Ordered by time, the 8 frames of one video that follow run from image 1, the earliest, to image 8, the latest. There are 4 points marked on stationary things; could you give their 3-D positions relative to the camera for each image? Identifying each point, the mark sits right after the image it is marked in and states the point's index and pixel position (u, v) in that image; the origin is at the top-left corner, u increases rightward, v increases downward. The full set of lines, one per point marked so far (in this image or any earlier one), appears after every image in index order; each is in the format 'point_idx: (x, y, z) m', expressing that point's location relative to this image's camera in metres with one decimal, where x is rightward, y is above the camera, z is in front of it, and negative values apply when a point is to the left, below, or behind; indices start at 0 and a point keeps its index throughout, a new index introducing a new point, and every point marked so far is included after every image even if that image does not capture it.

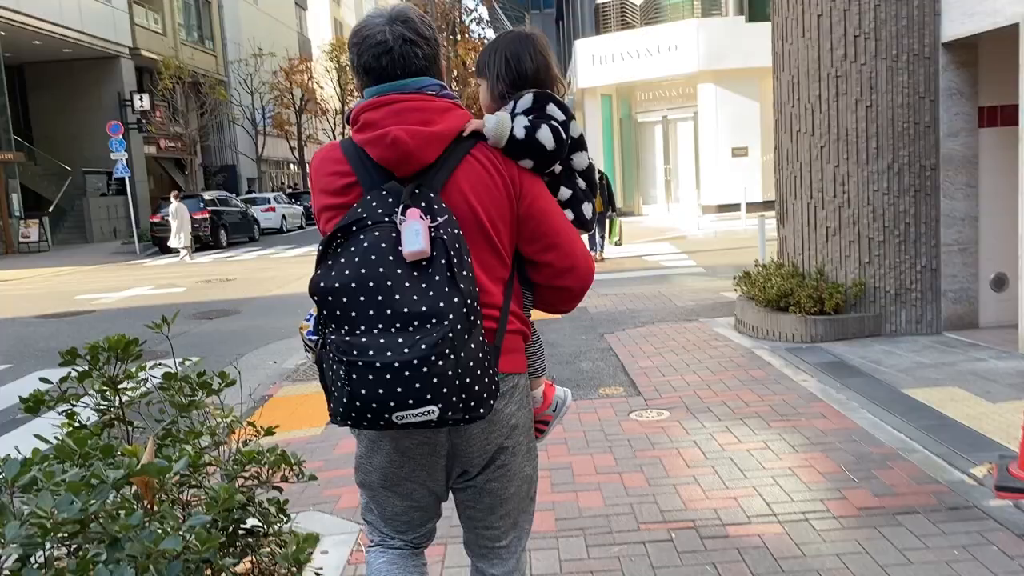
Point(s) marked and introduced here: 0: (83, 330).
0: (-5.0, -0.5, +10.4) m
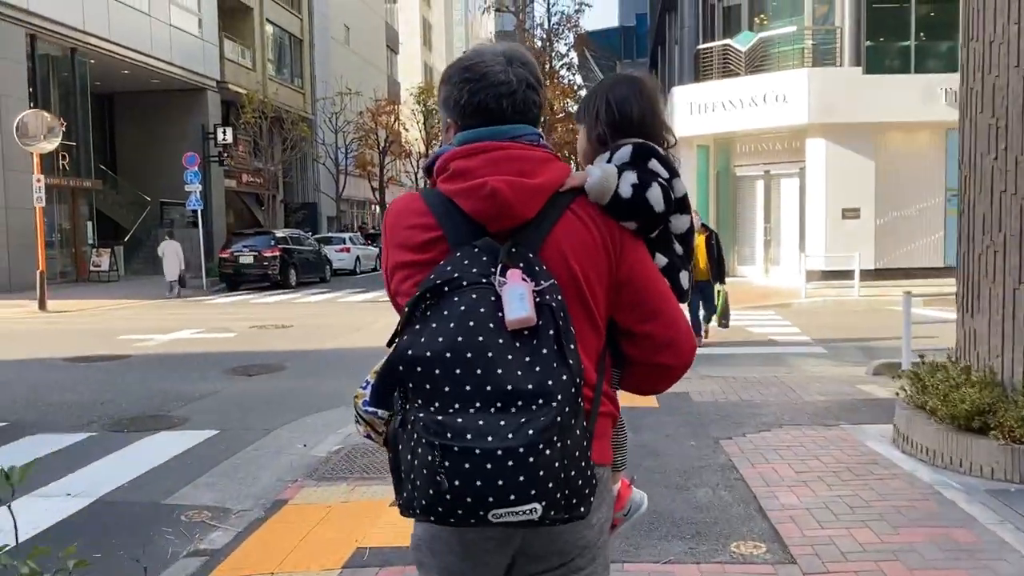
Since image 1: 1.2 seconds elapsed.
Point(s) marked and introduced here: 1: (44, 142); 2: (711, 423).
0: (-4.2, -0.9, +9.2) m
1: (-9.4, +2.9, +17.8) m
2: (+1.4, -1.0, +6.3) m
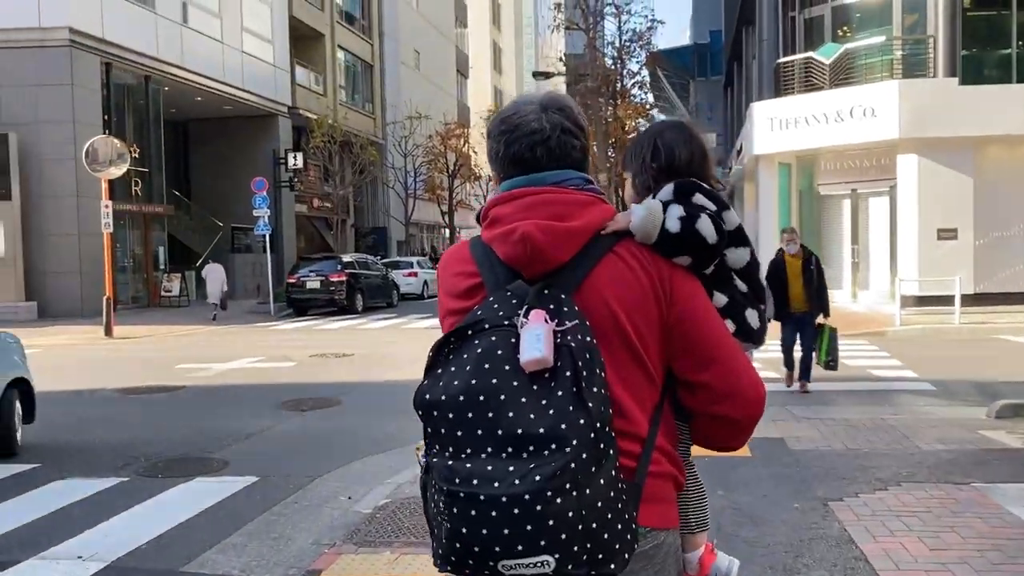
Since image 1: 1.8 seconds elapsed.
0: (-3.5, -1.2, +8.8) m
1: (-8.1, +2.4, +17.8) m
2: (+1.9, -1.2, +5.4) m
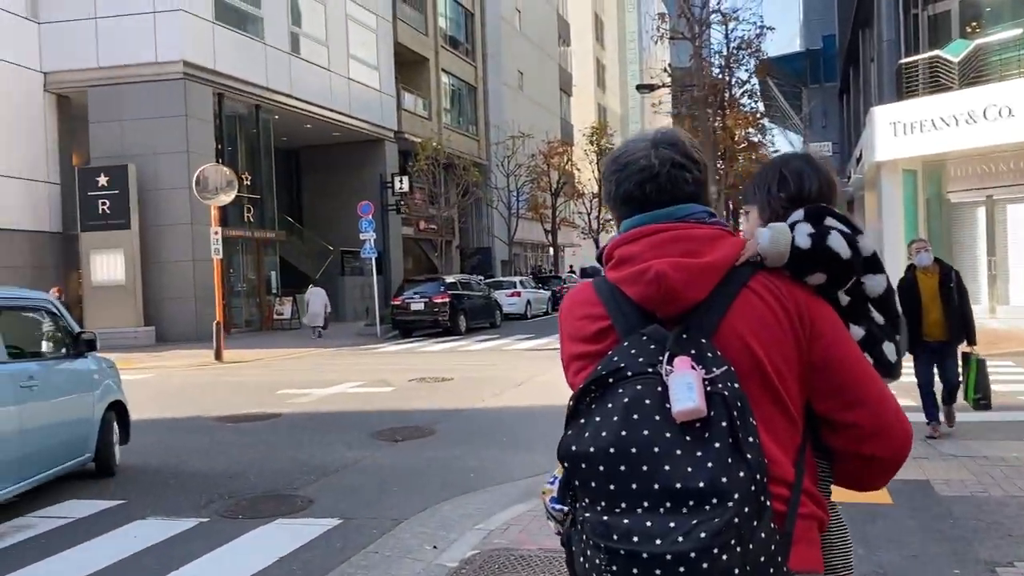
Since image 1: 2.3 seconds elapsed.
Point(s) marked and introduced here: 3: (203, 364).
0: (-2.5, -1.5, +8.6) m
1: (-6.0, +1.9, +18.2) m
2: (+2.4, -1.3, +4.6) m
3: (-5.8, -1.4, +16.6) m
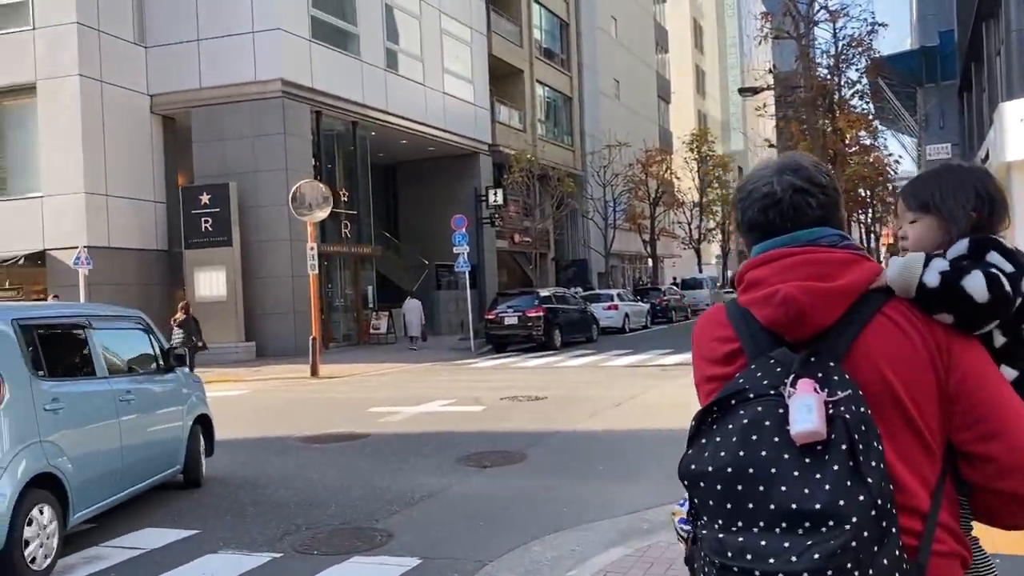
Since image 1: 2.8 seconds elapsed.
0: (-1.6, -1.6, +8.2) m
1: (-4.0, +1.6, +18.2) m
2: (+2.8, -1.3, +3.7) m
3: (-4.0, -1.7, +16.6) m
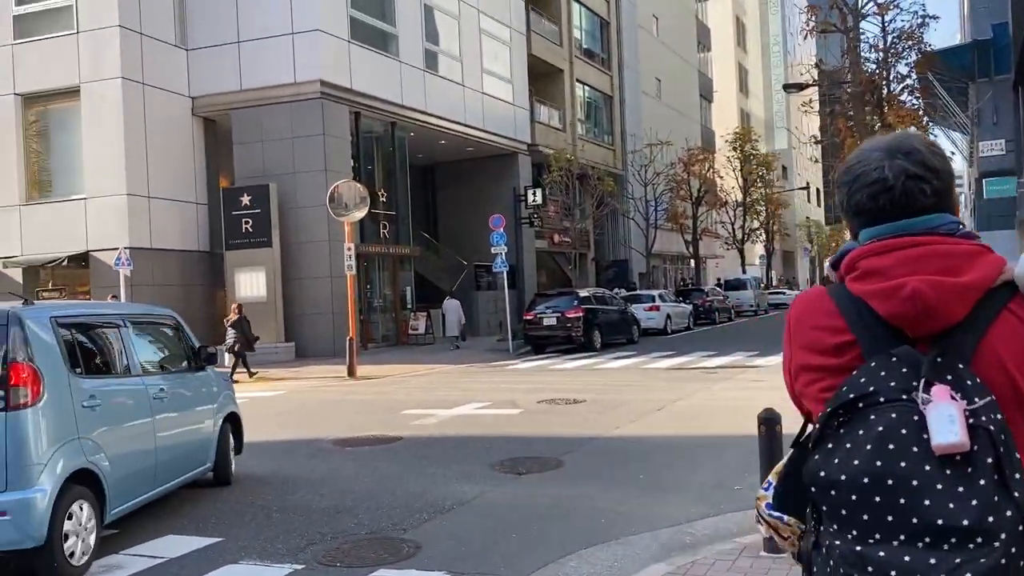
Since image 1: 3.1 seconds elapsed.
0: (-1.3, -1.7, +8.0) m
1: (-3.3, +1.6, +18.1) m
2: (+2.9, -1.3, +3.3) m
3: (-3.3, -1.7, +16.5) m
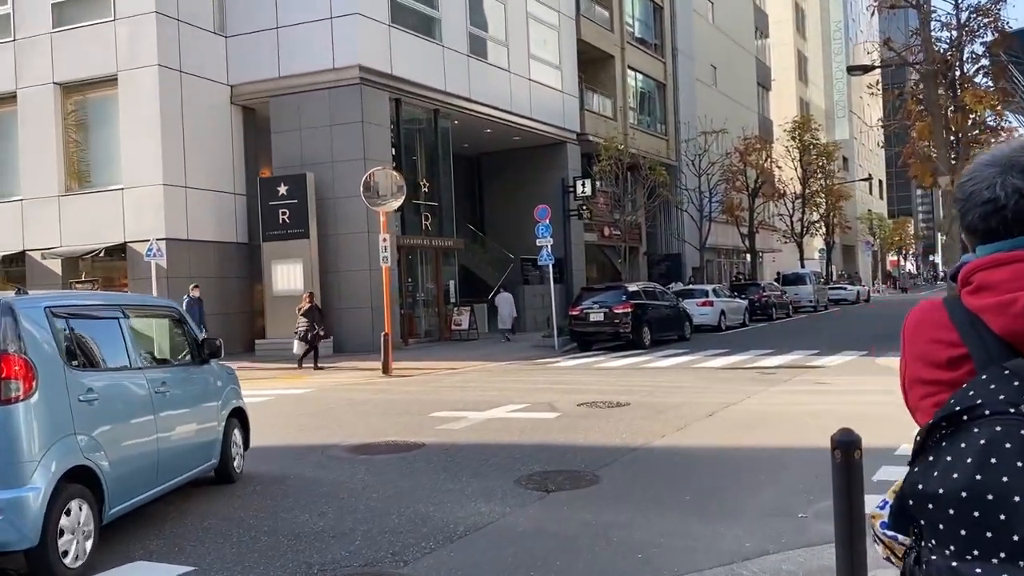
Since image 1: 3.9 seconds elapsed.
0: (-1.1, -1.6, +7.2) m
1: (-2.4, +1.7, +17.3) m
2: (+2.9, -1.3, +2.2) m
3: (-2.6, -1.6, +15.7) m
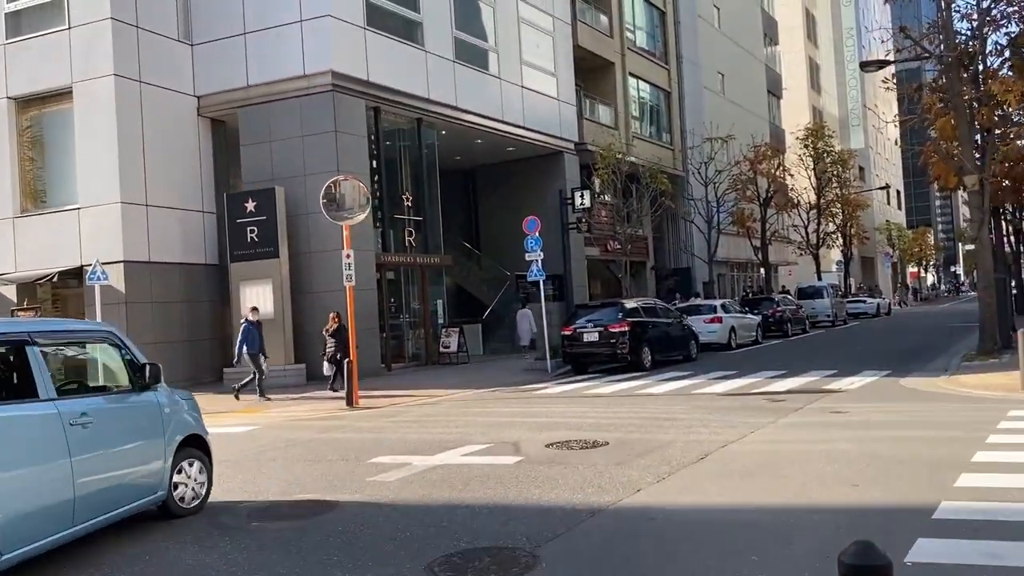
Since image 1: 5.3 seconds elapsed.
0: (-1.6, -1.7, +5.4) m
1: (-2.8, +1.3, +15.7) m
2: (+2.2, -1.3, +0.4) m
3: (-2.9, -2.0, +14.0) m
